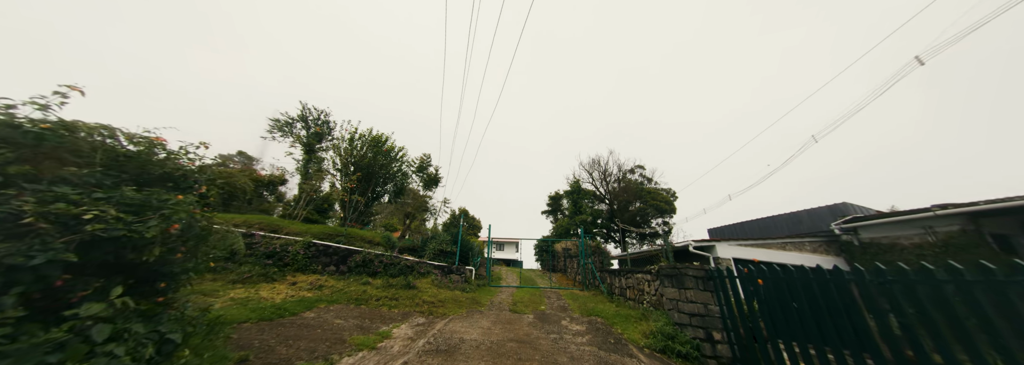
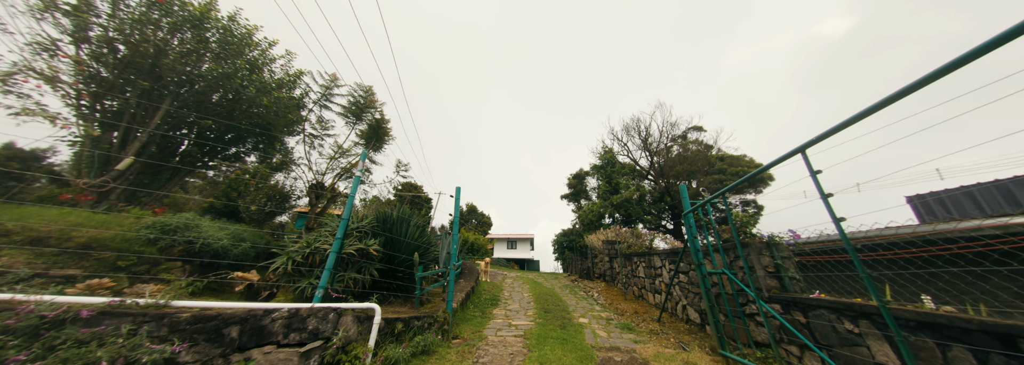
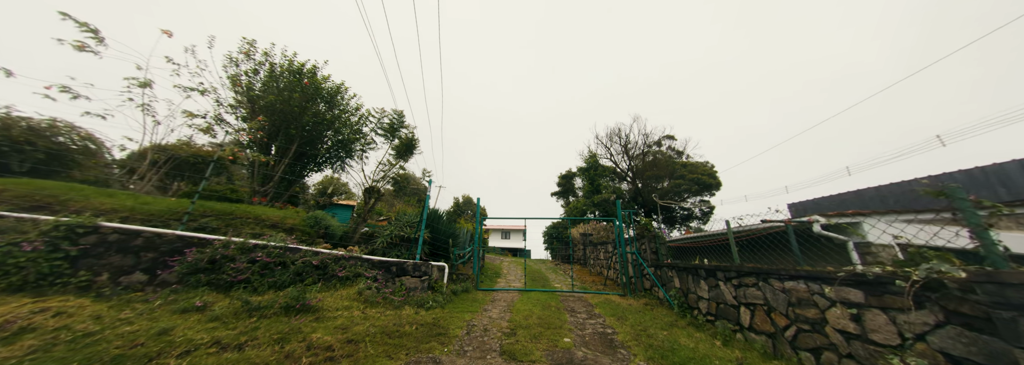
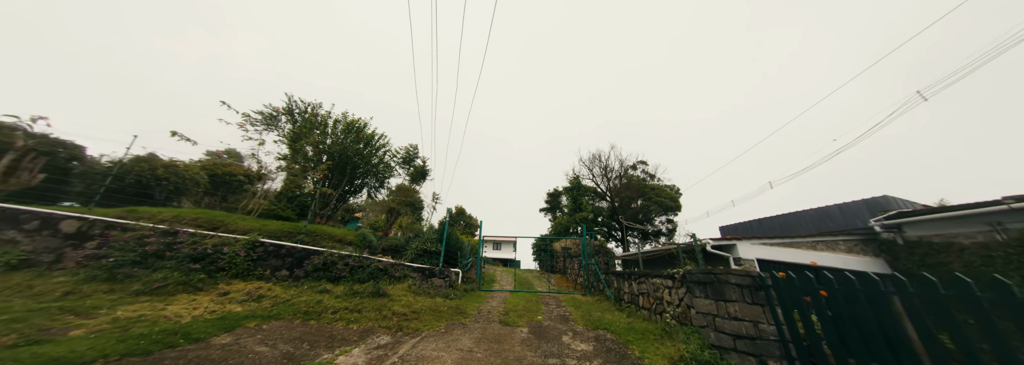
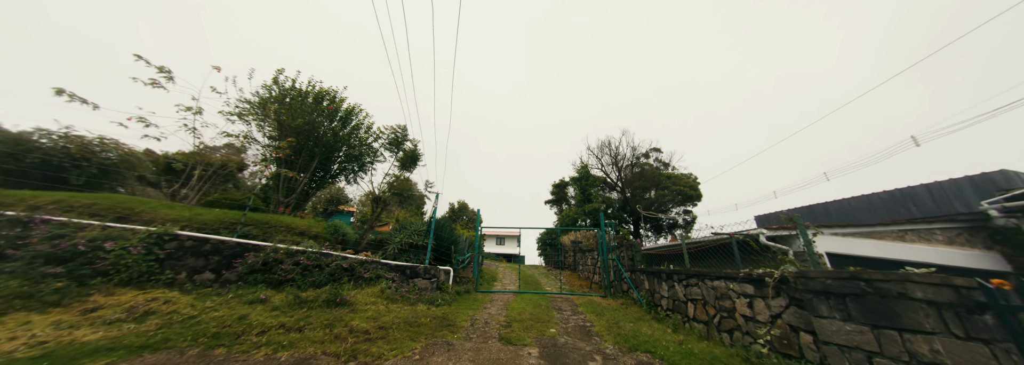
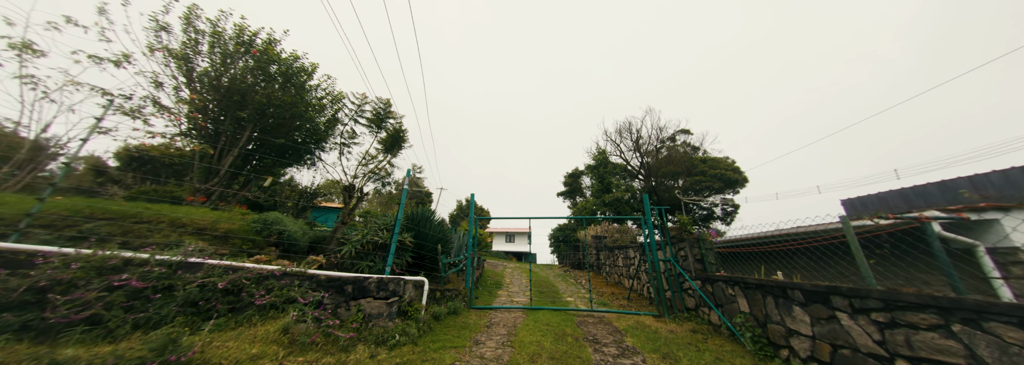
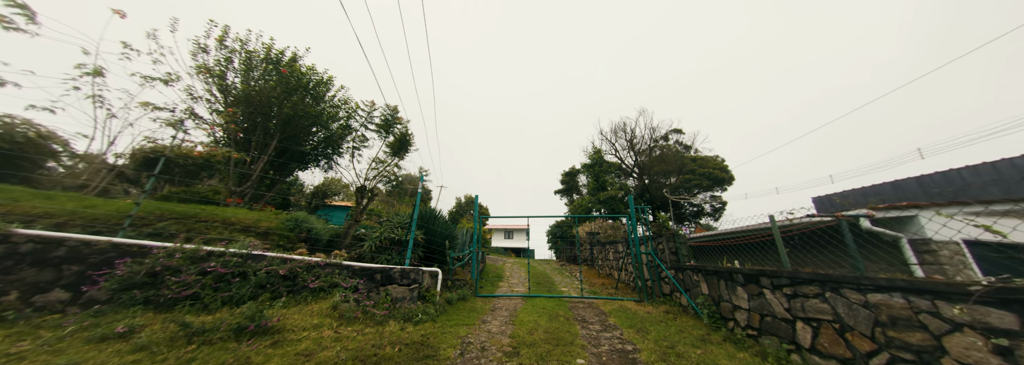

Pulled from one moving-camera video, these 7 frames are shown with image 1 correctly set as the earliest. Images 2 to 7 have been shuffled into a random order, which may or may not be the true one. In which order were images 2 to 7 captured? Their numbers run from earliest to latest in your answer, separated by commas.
4, 5, 3, 7, 6, 2
